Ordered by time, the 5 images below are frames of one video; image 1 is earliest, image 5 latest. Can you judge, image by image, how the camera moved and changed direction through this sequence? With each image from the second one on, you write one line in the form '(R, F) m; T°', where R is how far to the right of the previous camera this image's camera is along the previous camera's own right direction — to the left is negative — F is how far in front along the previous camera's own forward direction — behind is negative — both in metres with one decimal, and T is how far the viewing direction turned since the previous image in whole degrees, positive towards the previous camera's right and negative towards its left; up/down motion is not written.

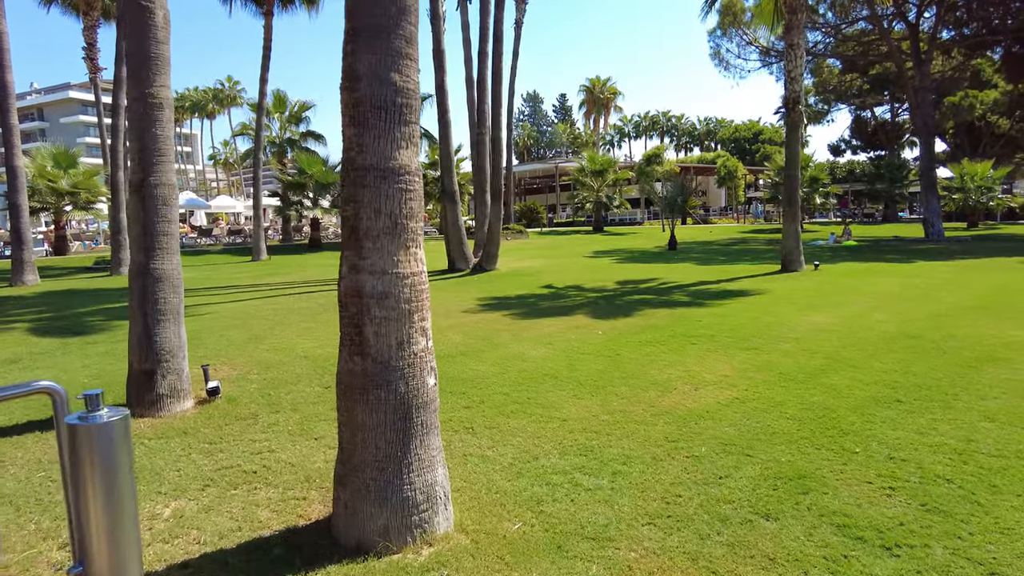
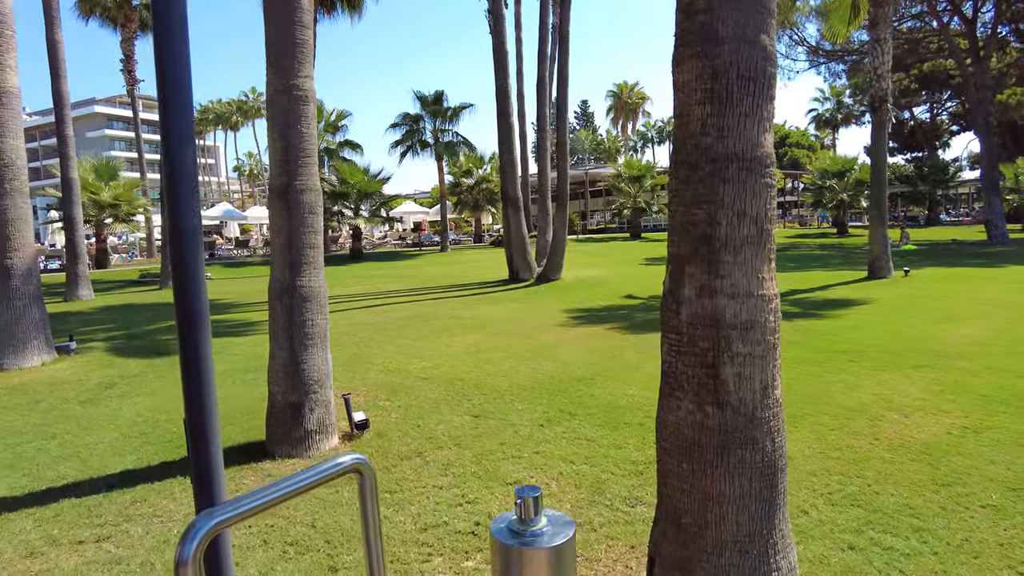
(-1.4, +0.7) m; -1°
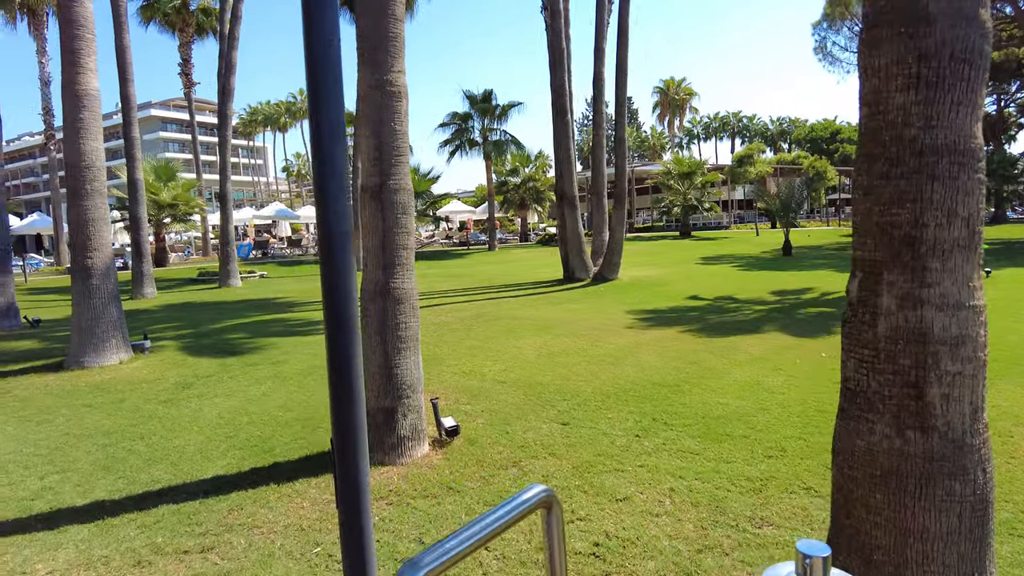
(-0.4, +0.2) m; -3°
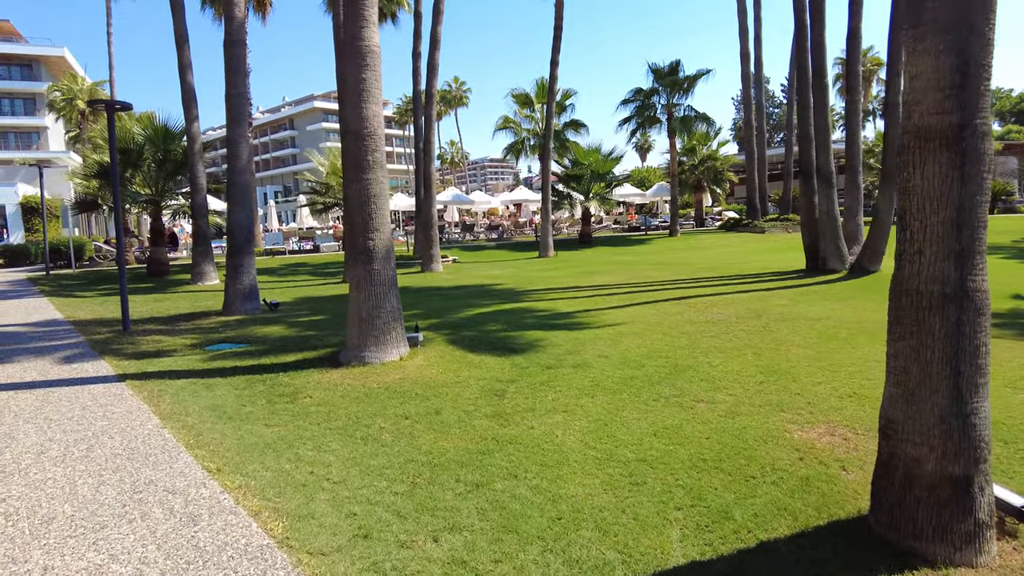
(-2.3, +1.4) m; -11°
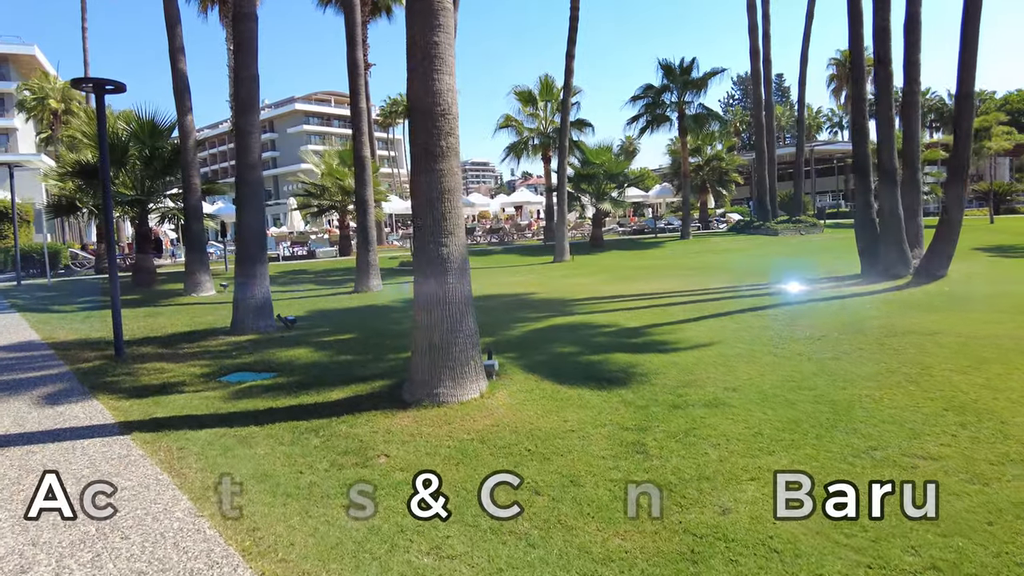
(-1.1, +1.5) m; +2°
